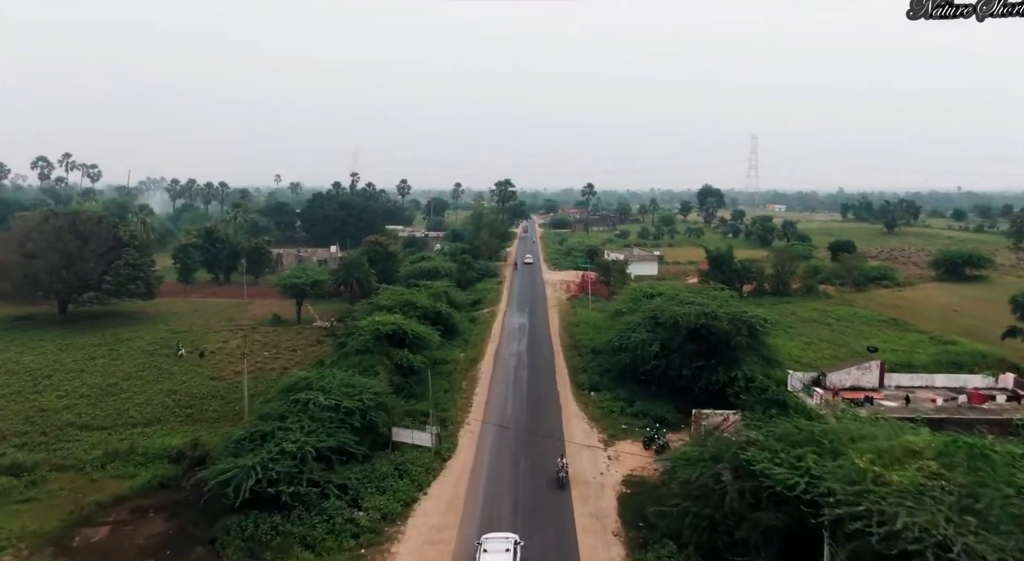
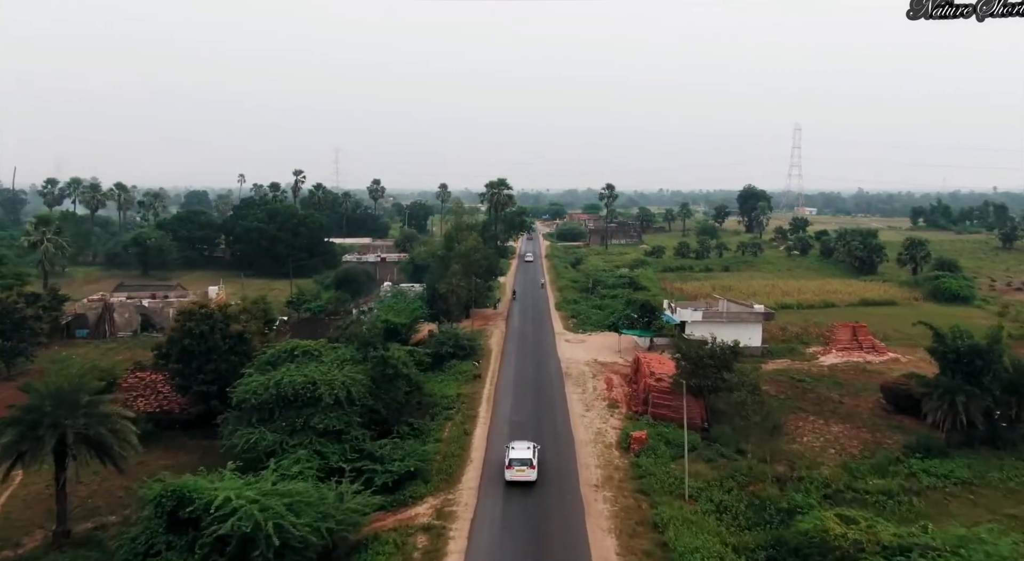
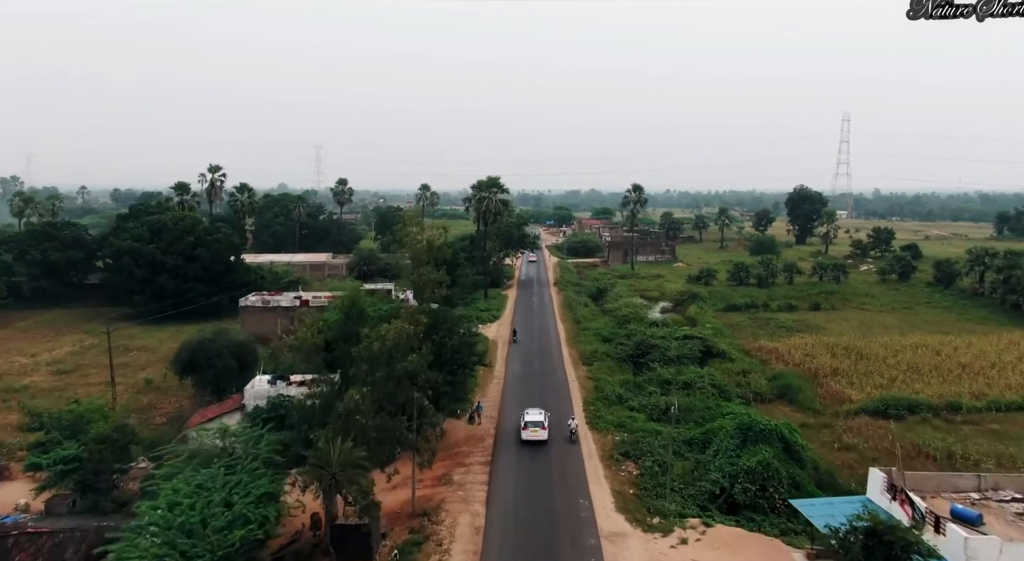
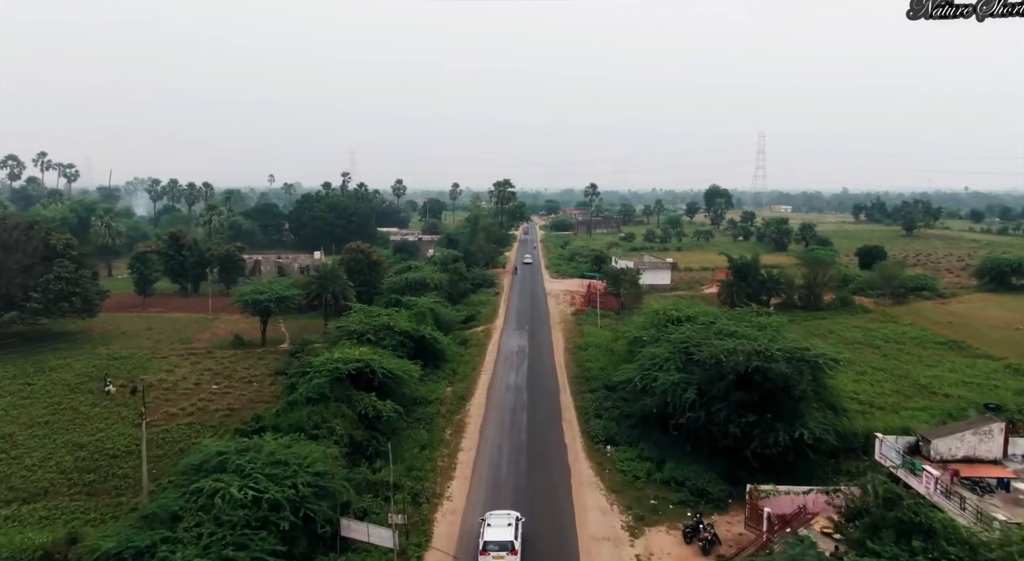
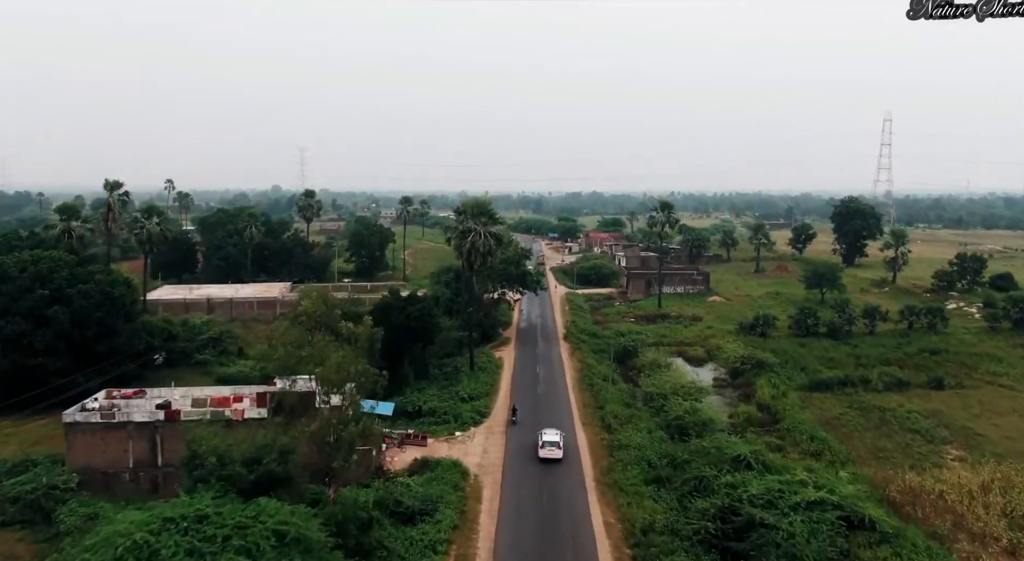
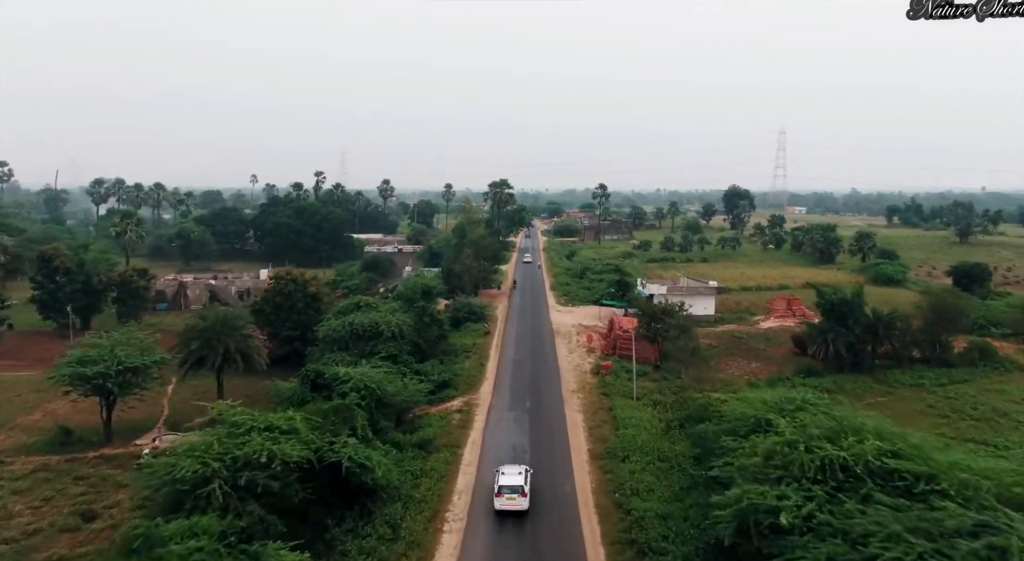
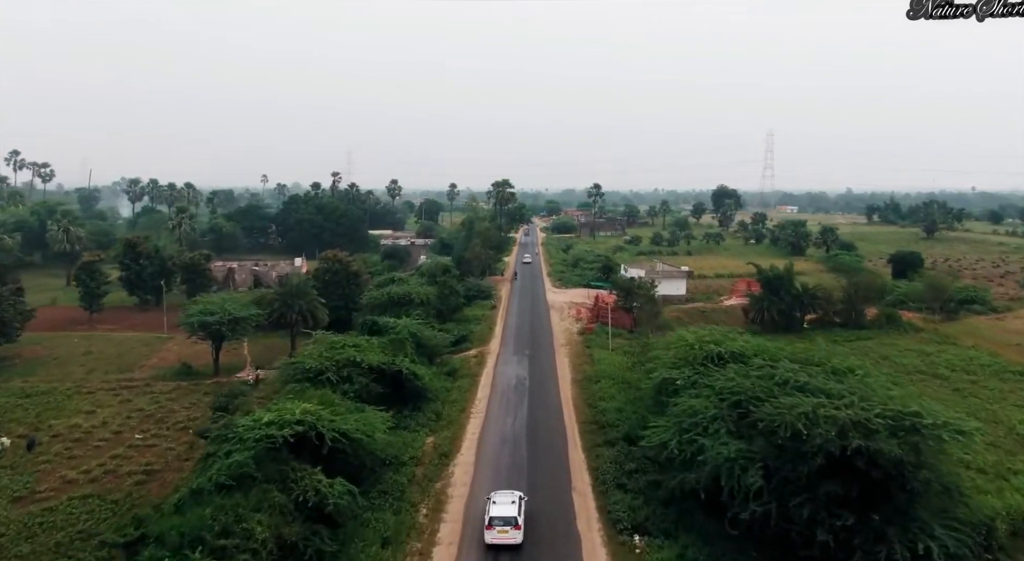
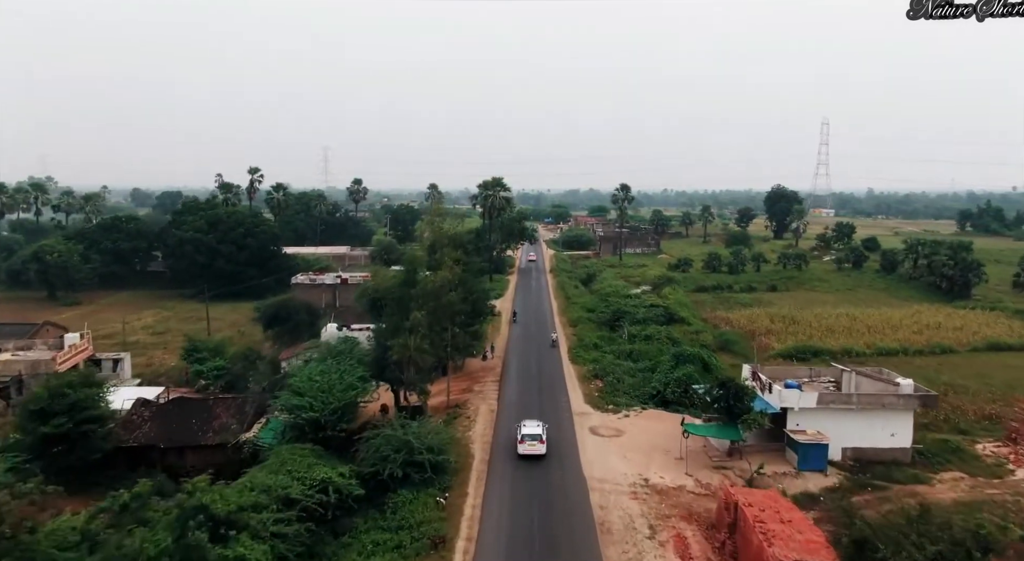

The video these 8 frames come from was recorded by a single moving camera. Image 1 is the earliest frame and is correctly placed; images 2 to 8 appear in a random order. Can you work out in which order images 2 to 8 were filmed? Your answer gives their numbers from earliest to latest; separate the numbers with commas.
4, 7, 6, 2, 8, 3, 5
